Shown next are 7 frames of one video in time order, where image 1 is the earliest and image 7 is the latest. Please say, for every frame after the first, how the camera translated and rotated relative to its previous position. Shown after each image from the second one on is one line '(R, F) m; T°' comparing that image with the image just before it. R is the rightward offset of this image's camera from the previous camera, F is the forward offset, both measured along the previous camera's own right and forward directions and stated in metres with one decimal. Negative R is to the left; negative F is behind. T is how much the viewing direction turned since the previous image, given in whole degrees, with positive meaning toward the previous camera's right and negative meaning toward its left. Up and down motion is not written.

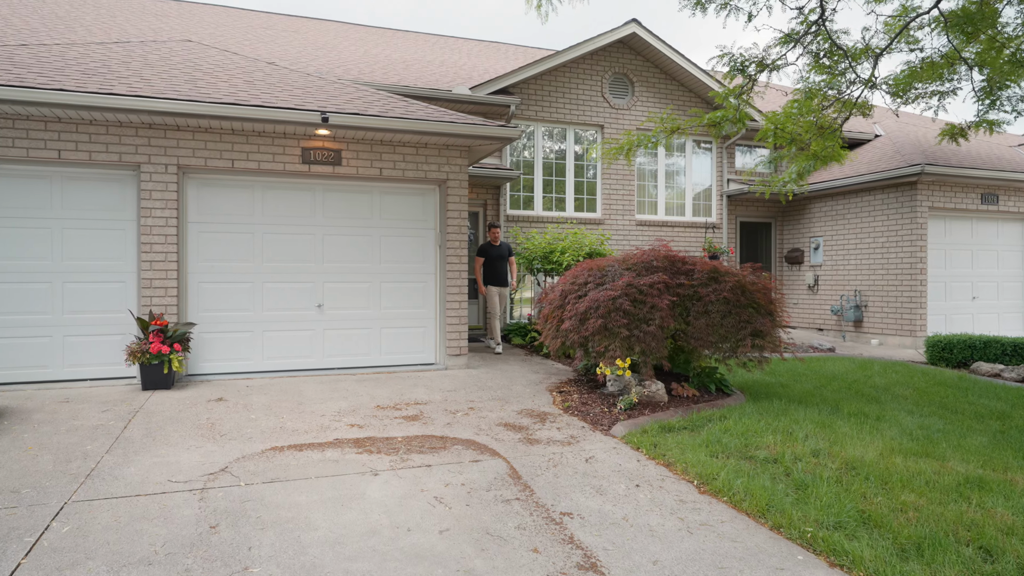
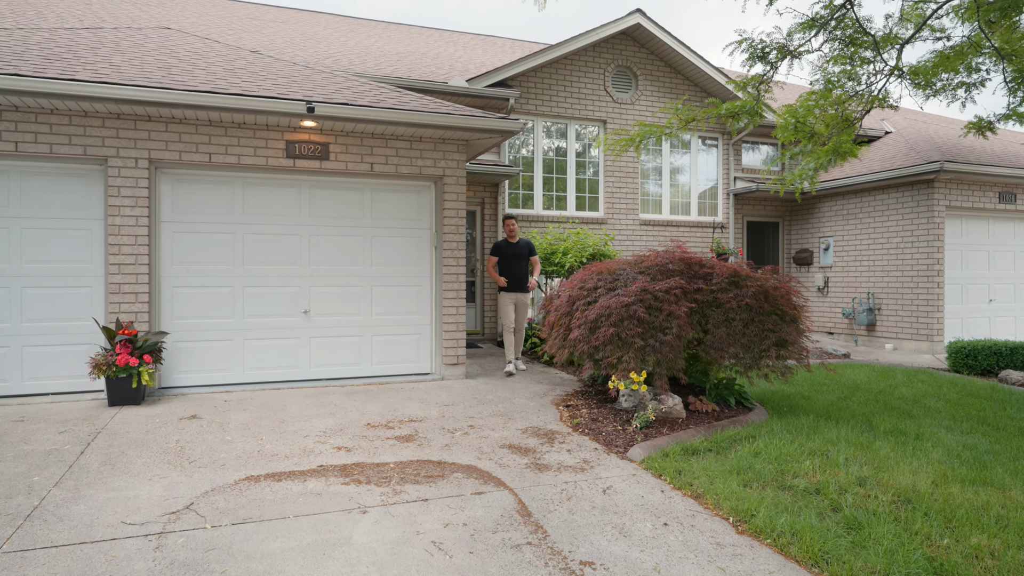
(-0.1, +0.5) m; +1°
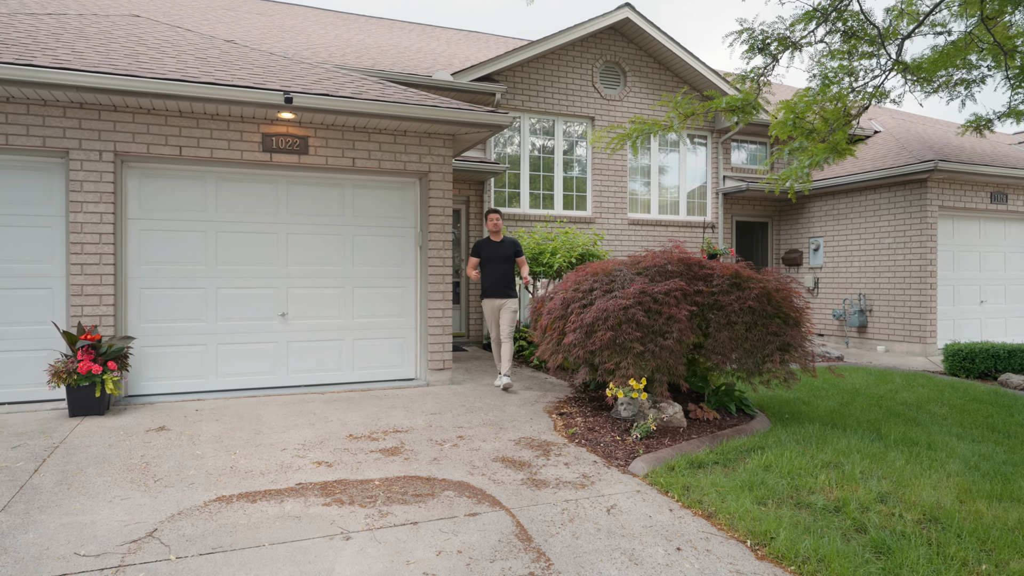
(-0.1, +0.3) m; +2°
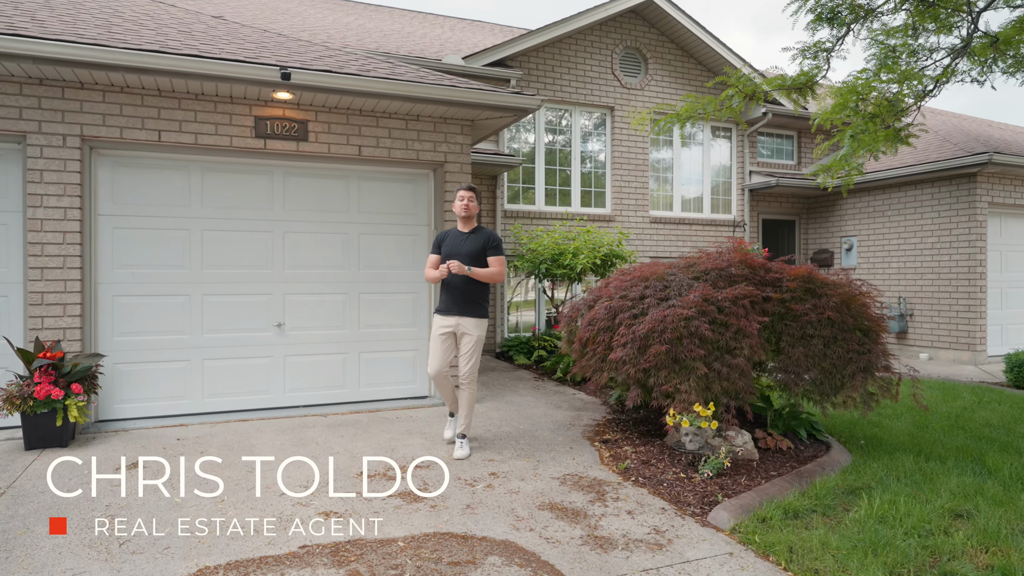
(-0.3, +0.8) m; +1°
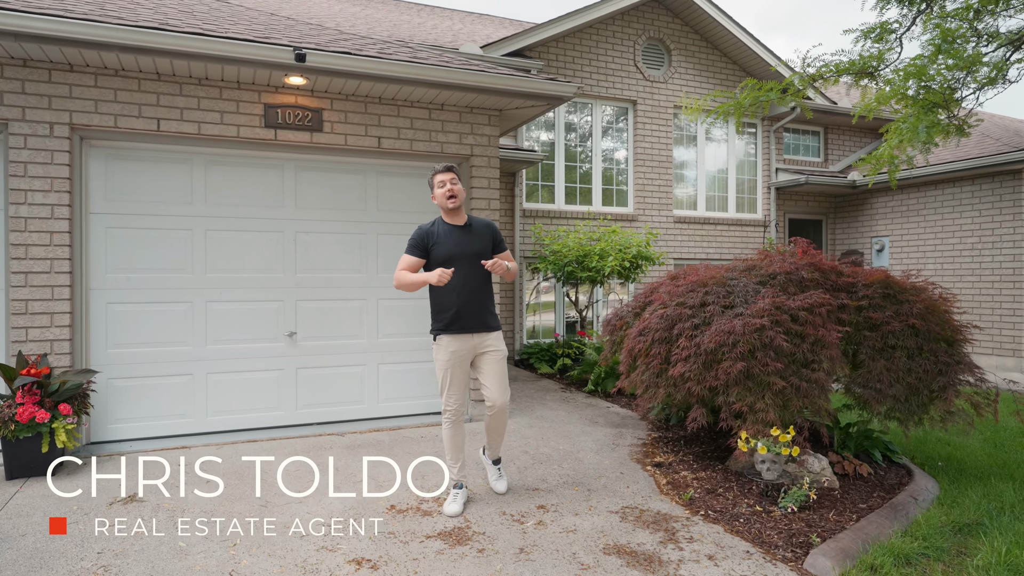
(-0.3, +0.5) m; 0°
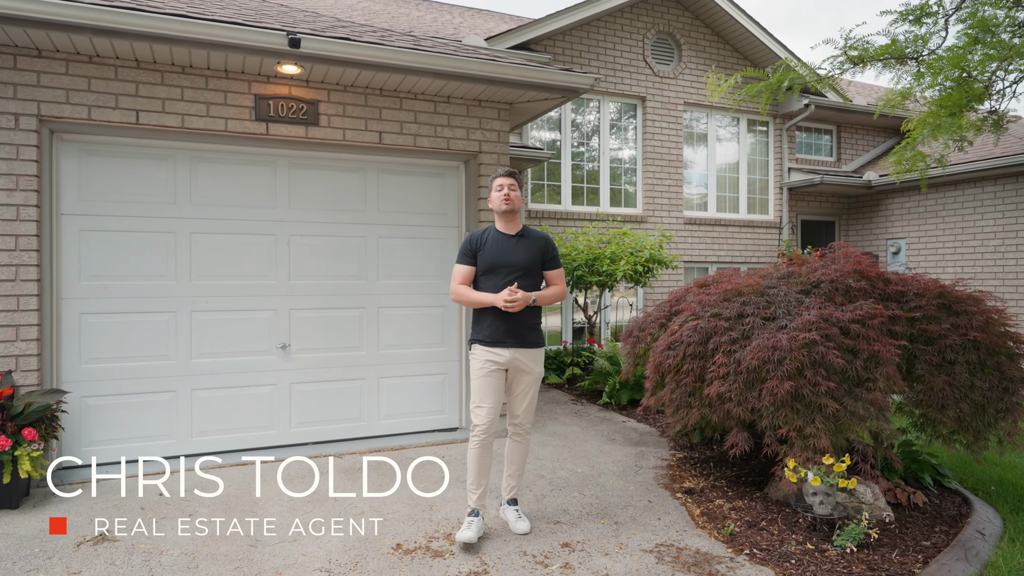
(-0.1, +0.4) m; +1°
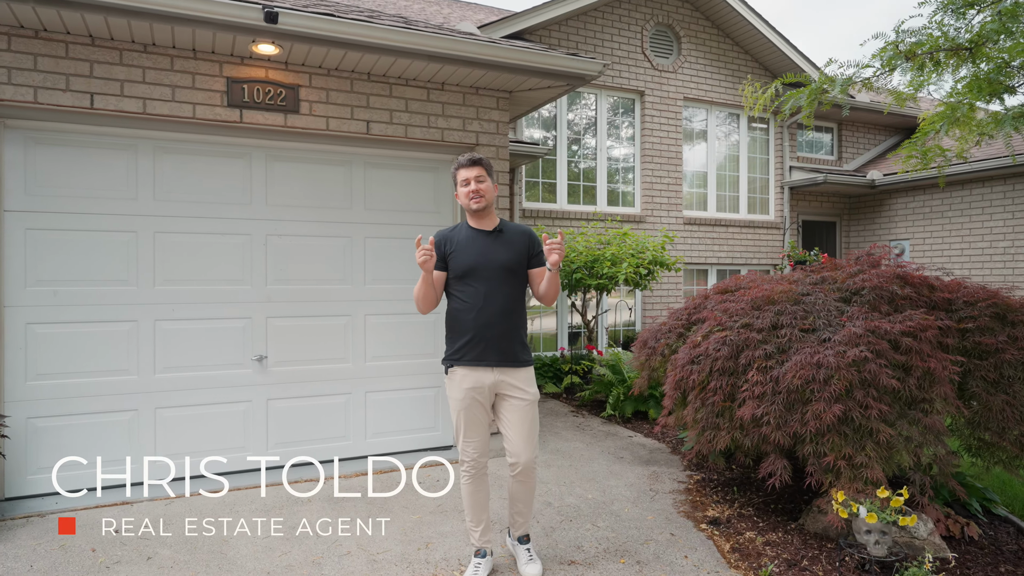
(-0.1, +0.4) m; +1°
